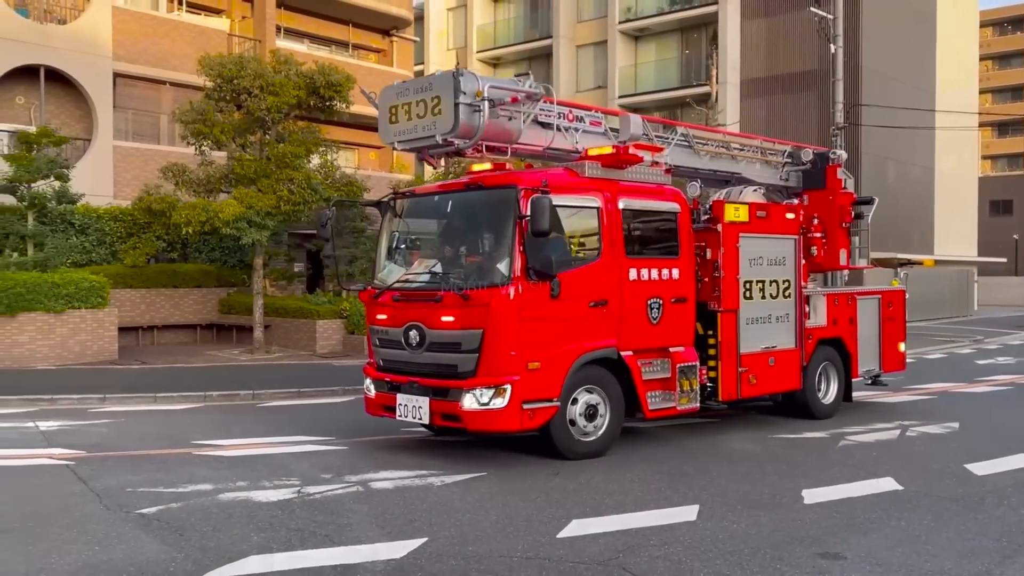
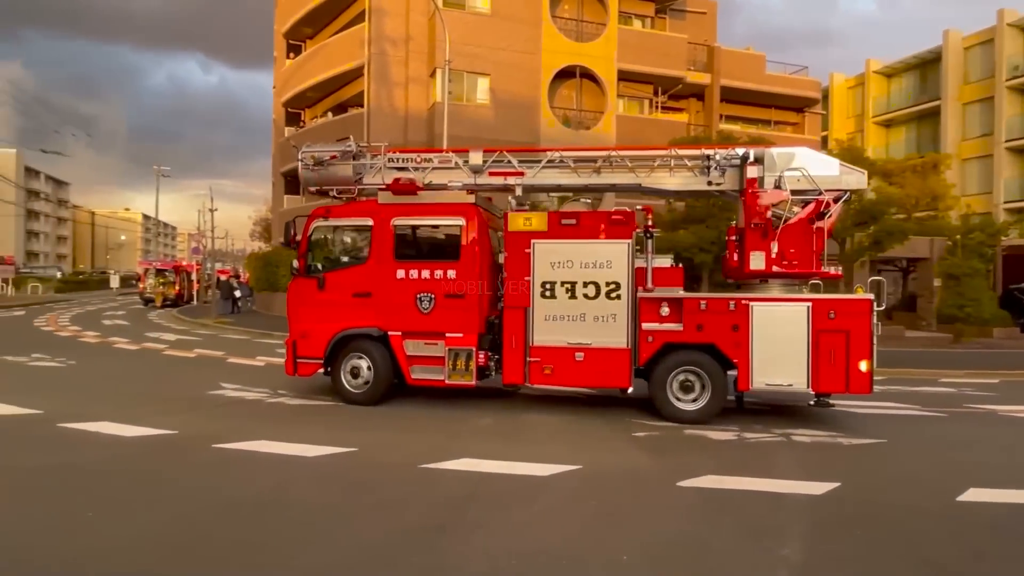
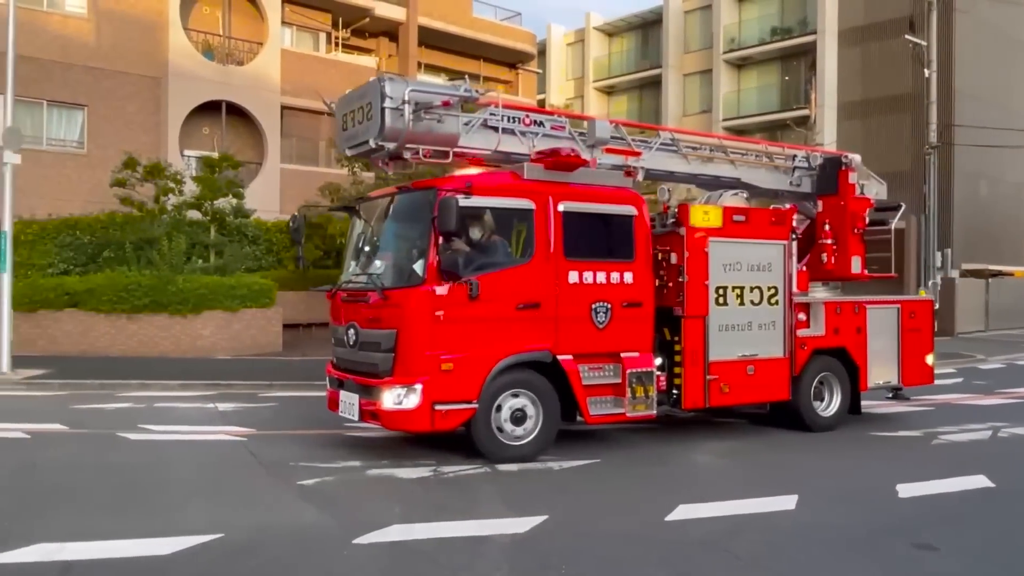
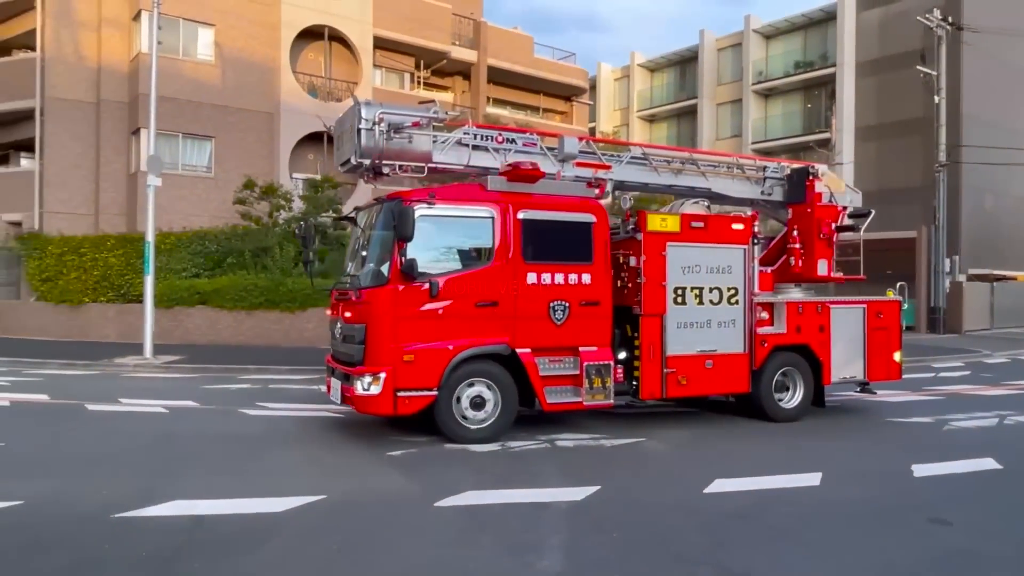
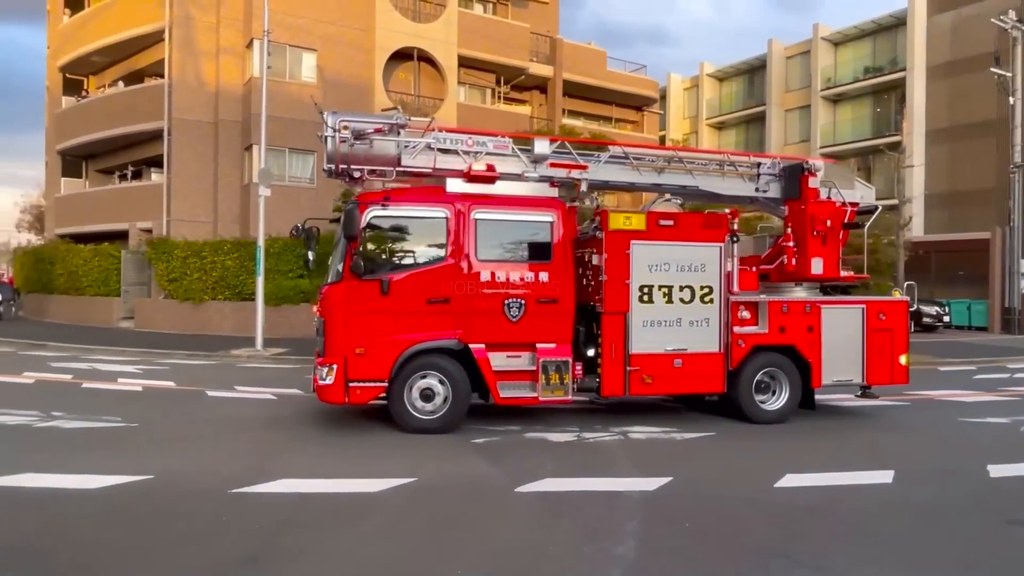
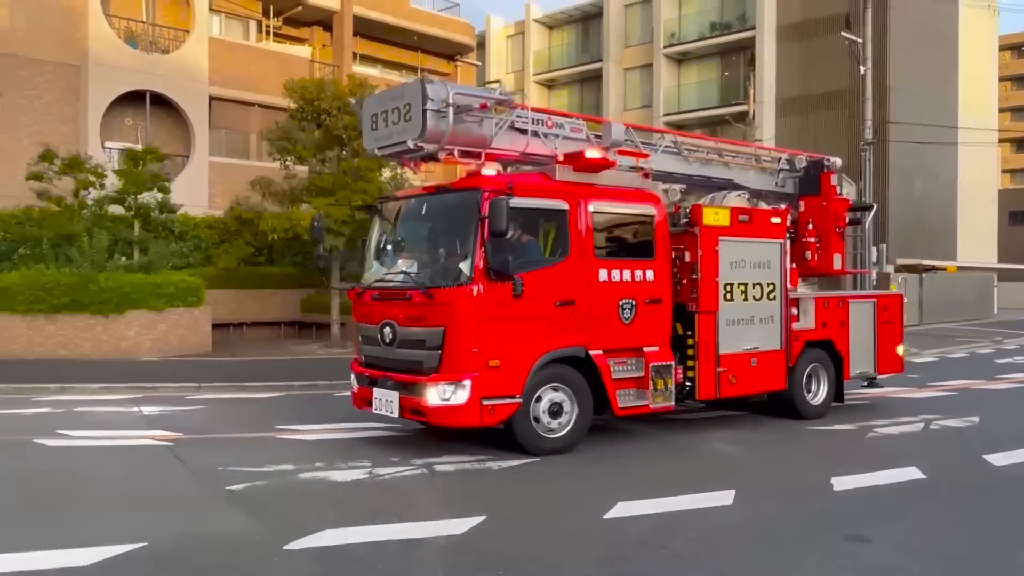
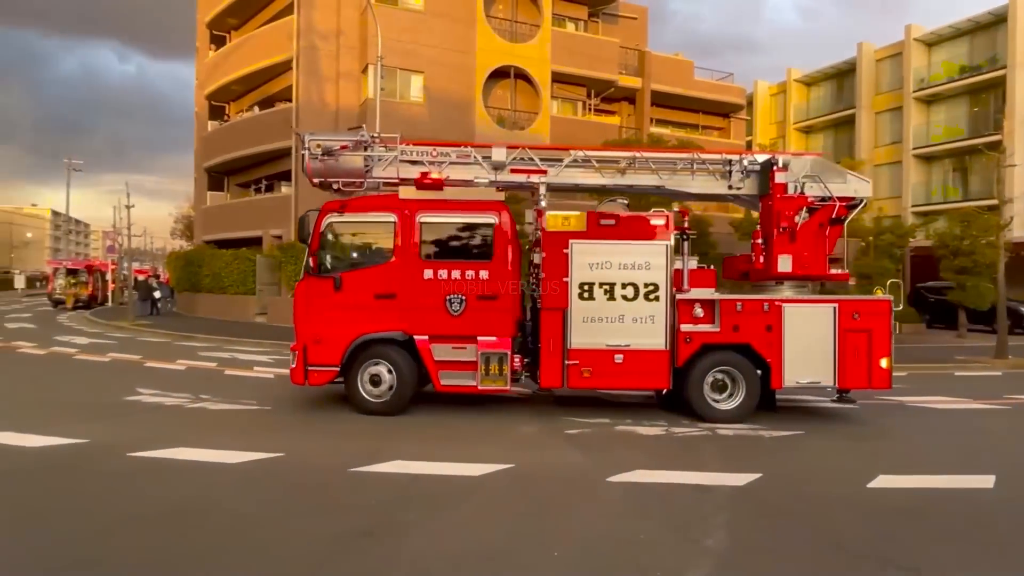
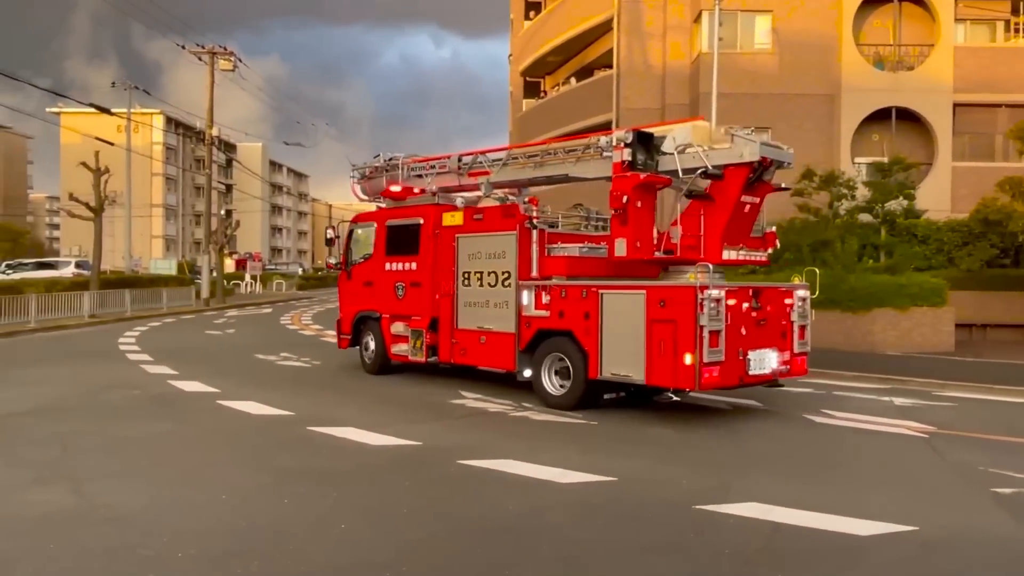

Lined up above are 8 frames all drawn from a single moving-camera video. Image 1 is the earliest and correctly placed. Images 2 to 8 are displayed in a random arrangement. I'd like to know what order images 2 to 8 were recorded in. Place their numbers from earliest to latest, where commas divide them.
6, 3, 4, 5, 7, 2, 8
